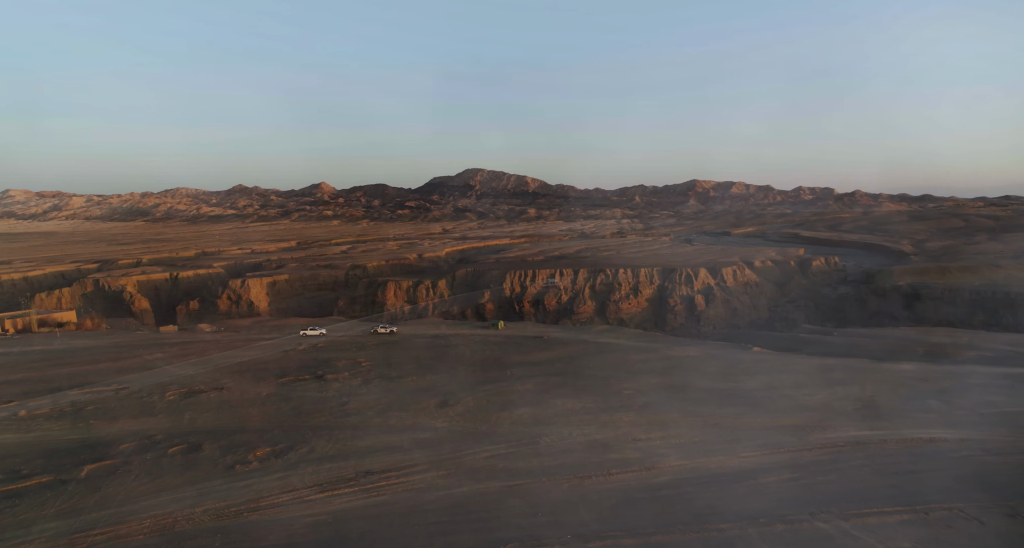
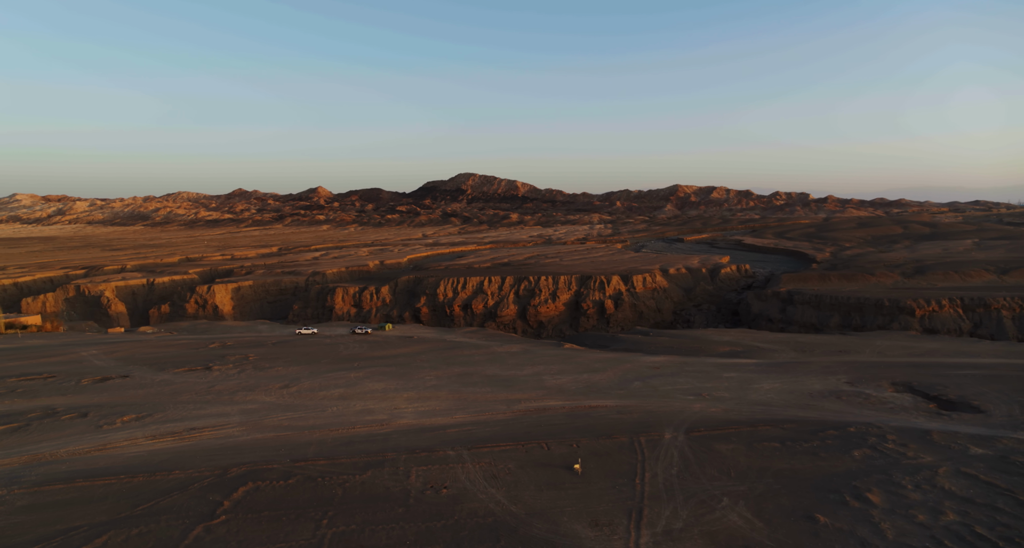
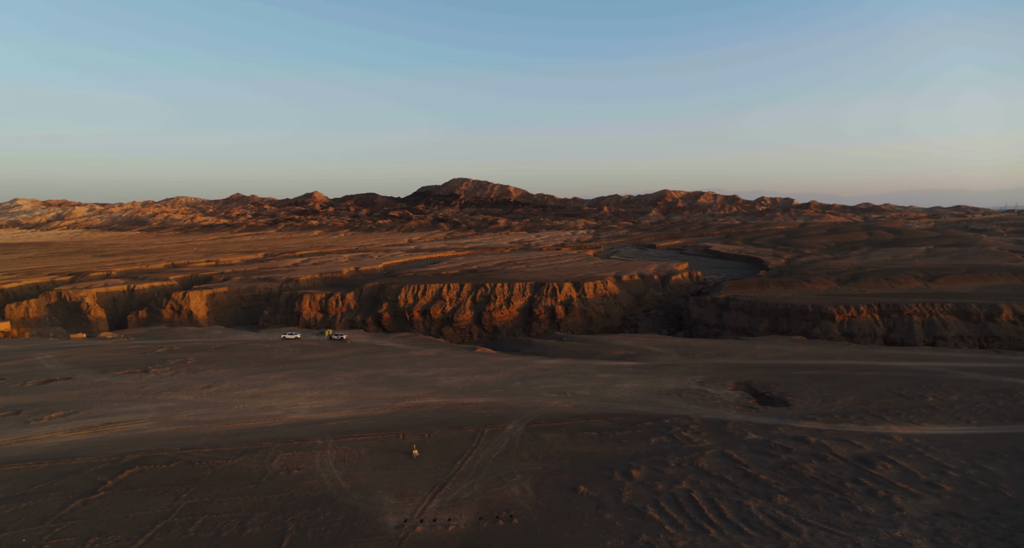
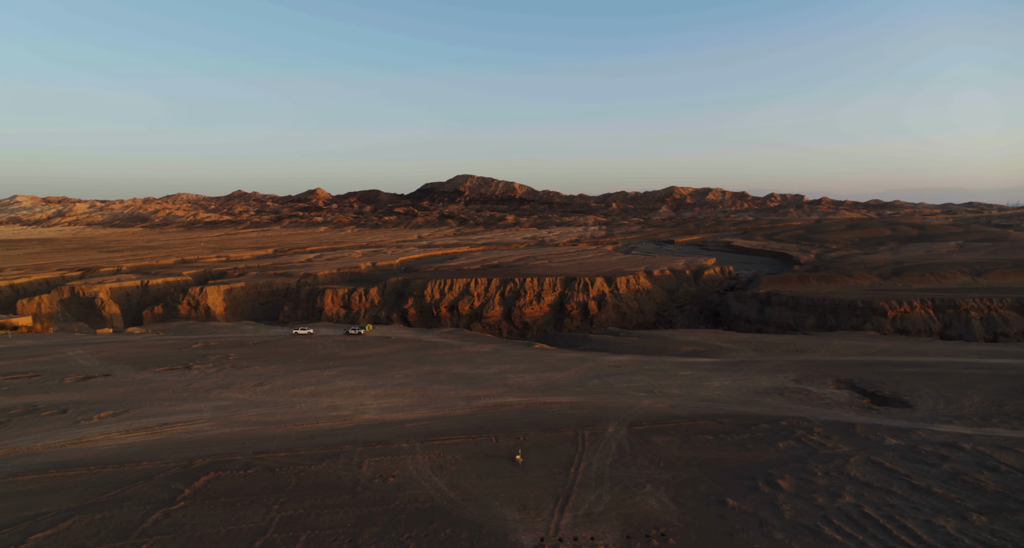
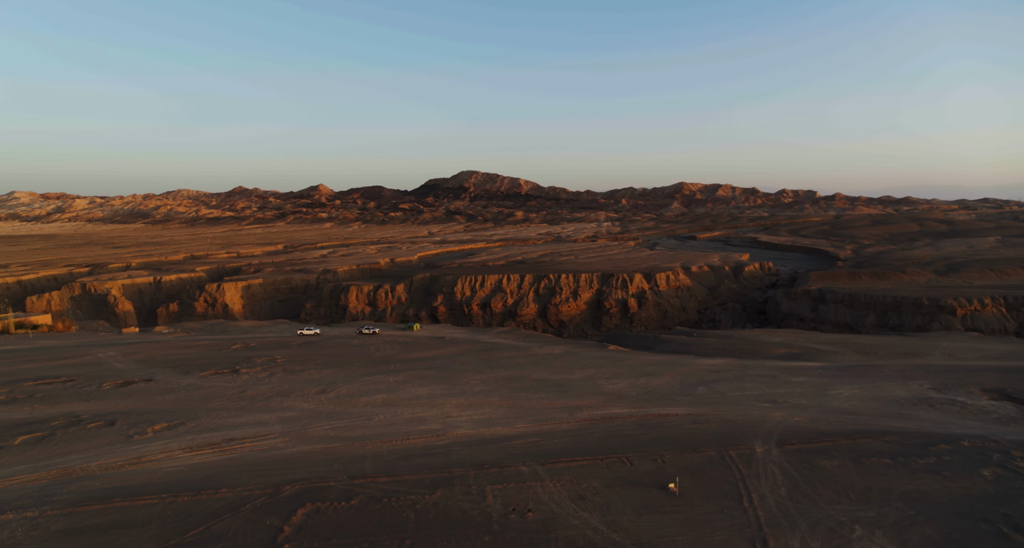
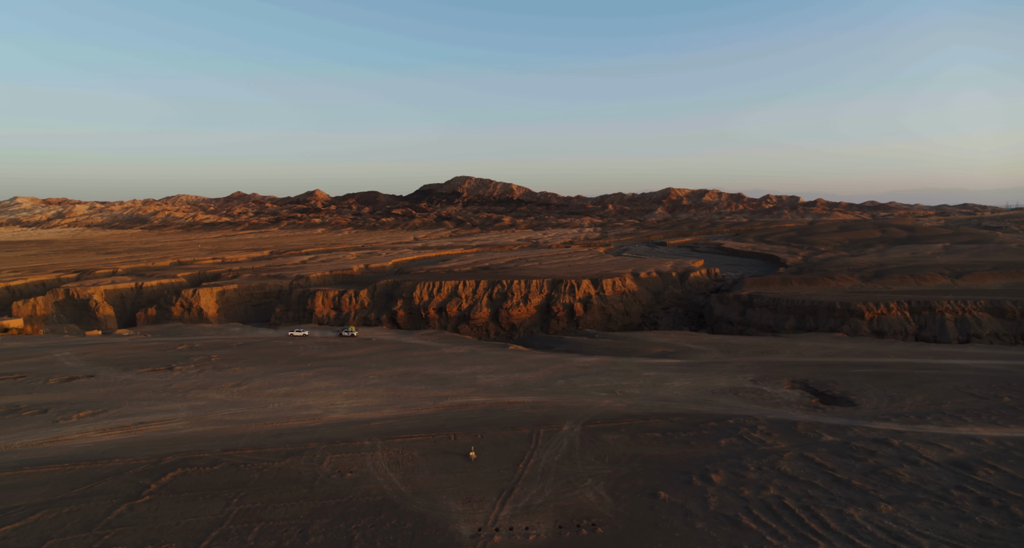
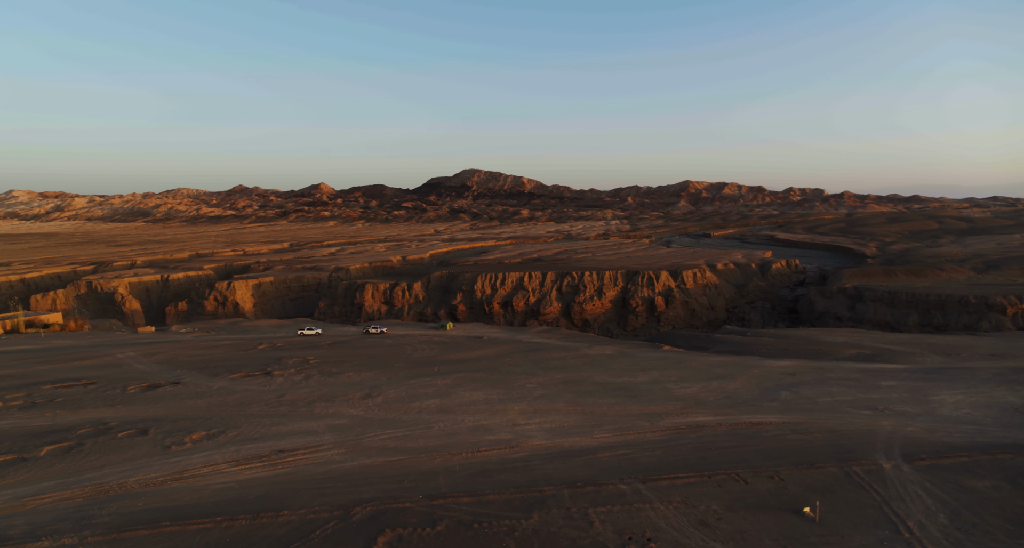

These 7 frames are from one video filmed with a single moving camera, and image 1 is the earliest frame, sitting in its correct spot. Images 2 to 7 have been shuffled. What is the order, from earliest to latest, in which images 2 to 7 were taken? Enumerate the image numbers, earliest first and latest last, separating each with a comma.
7, 5, 2, 4, 6, 3
